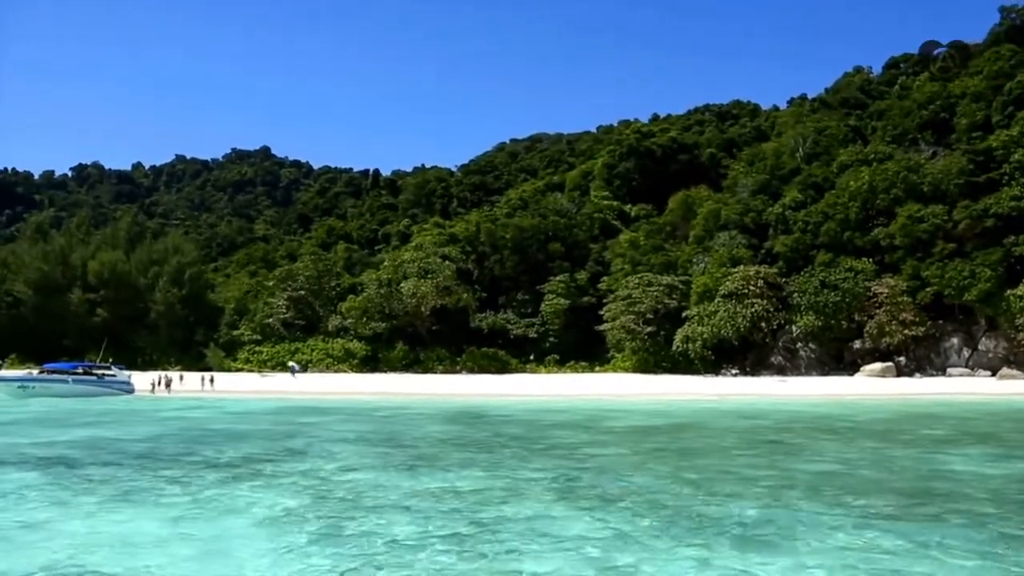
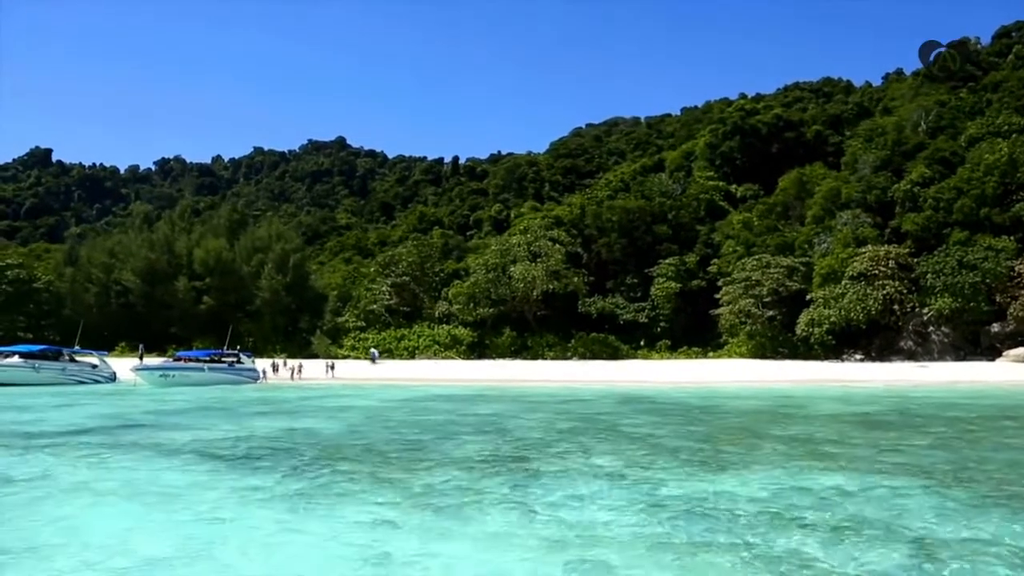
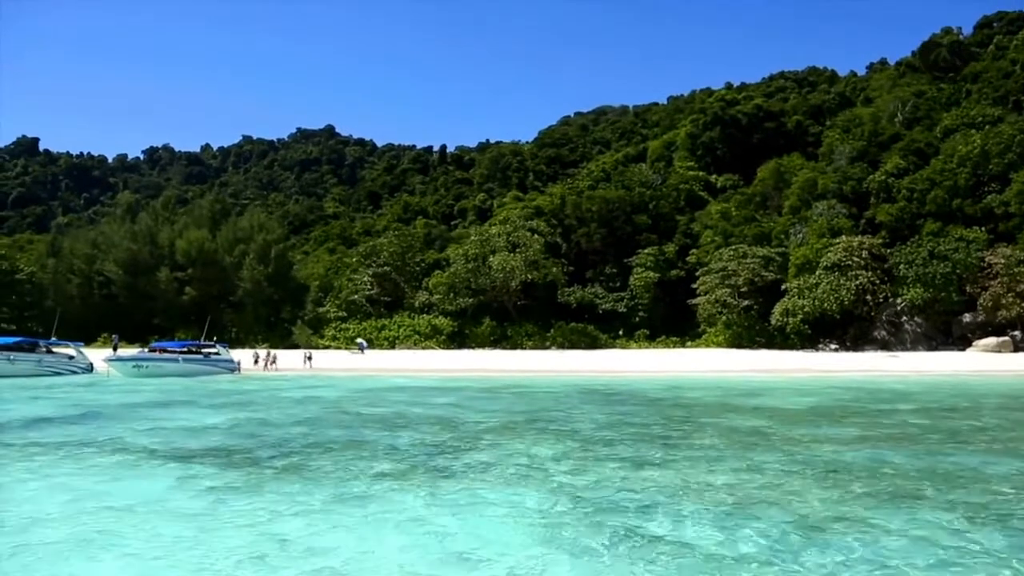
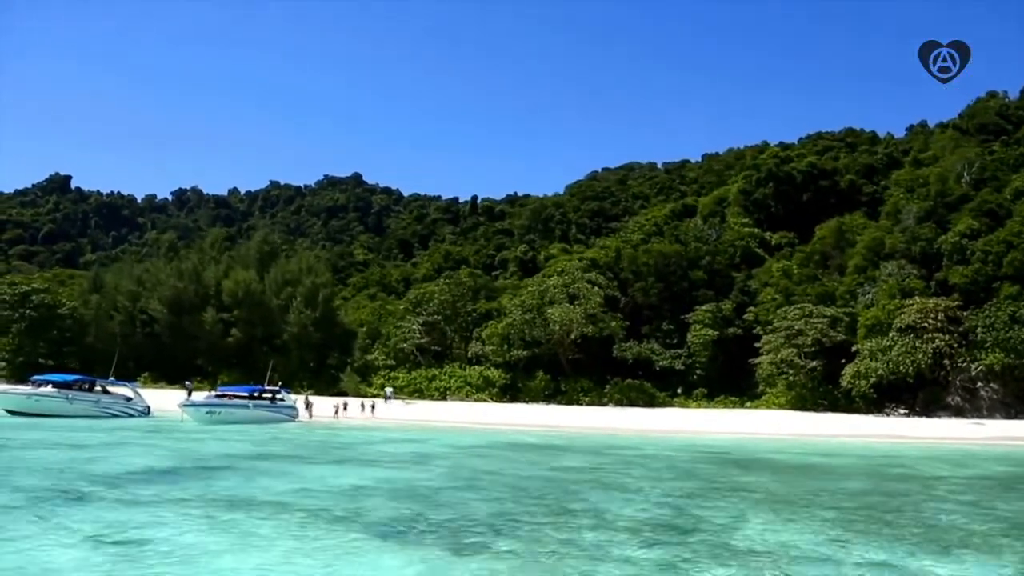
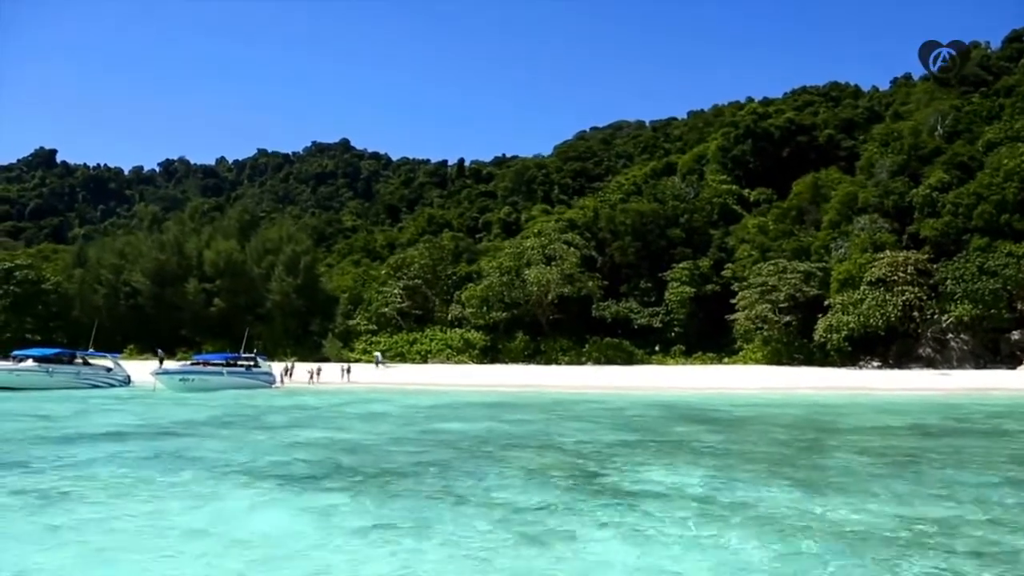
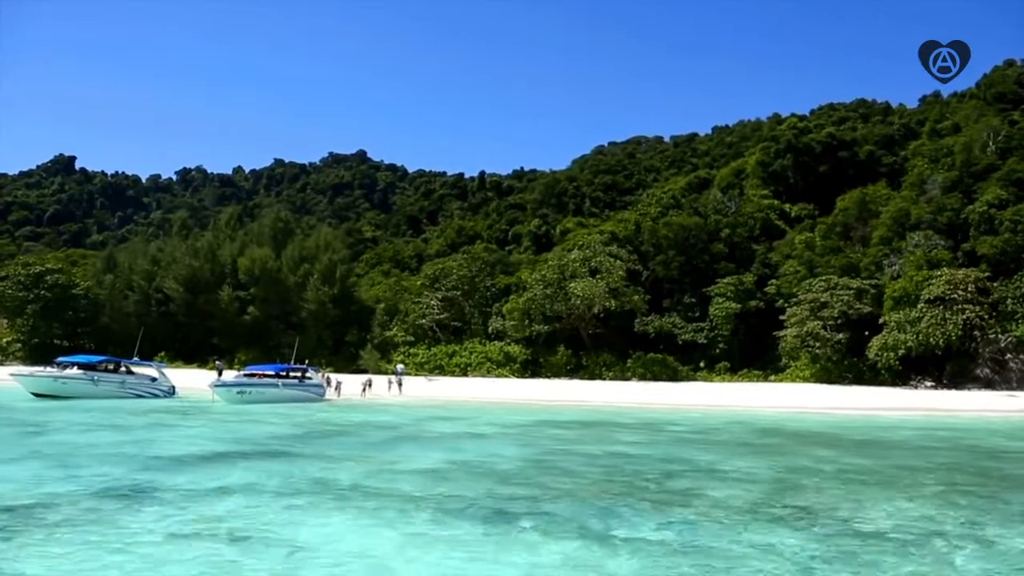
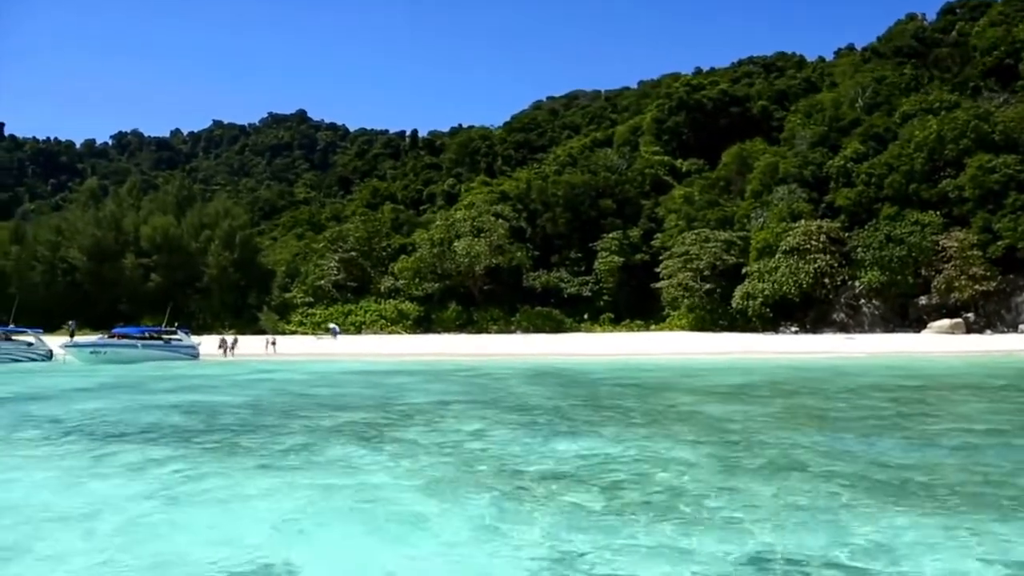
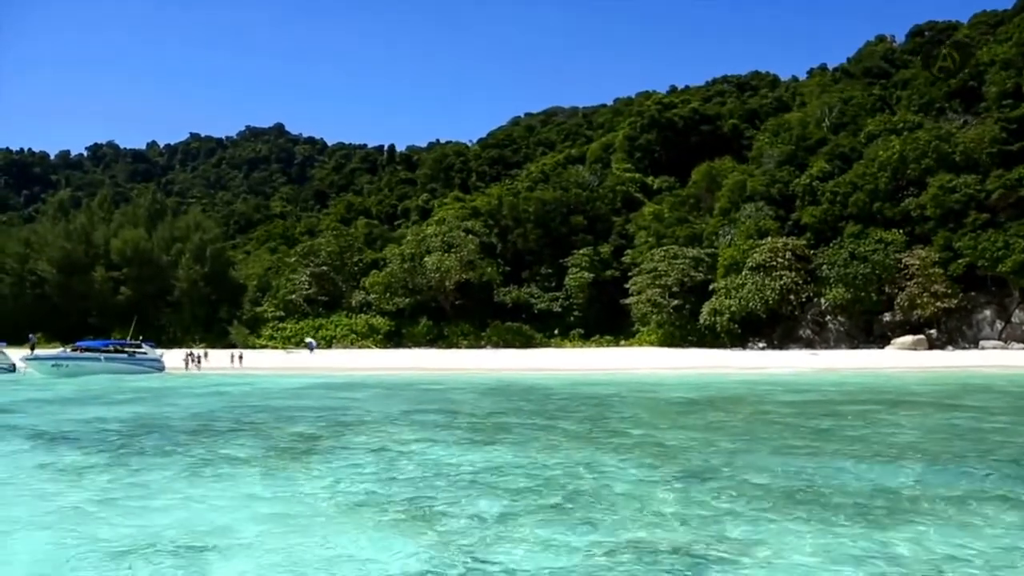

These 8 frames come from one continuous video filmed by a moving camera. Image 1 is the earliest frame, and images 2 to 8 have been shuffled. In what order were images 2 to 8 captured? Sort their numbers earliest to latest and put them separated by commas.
8, 7, 3, 2, 5, 4, 6
